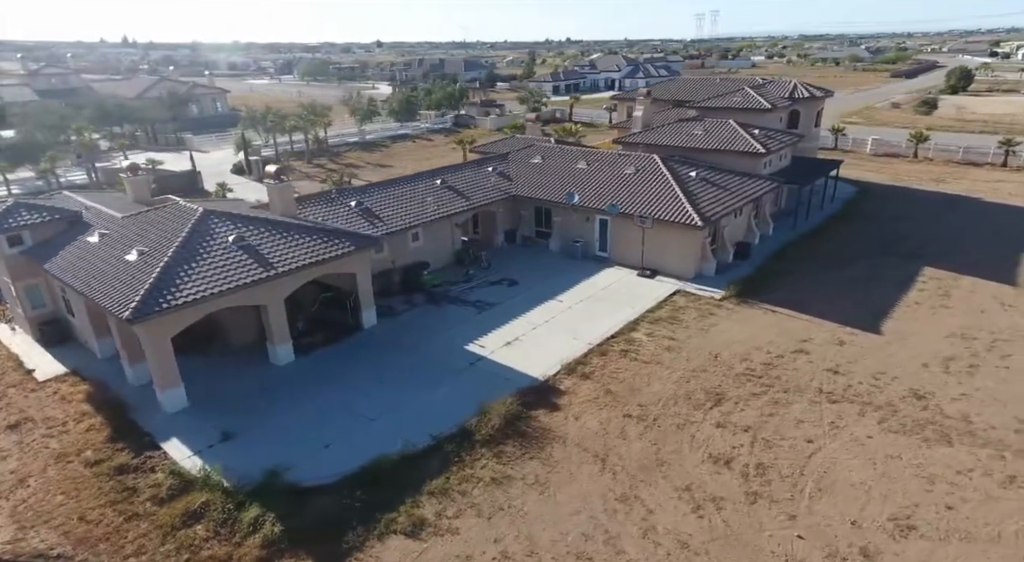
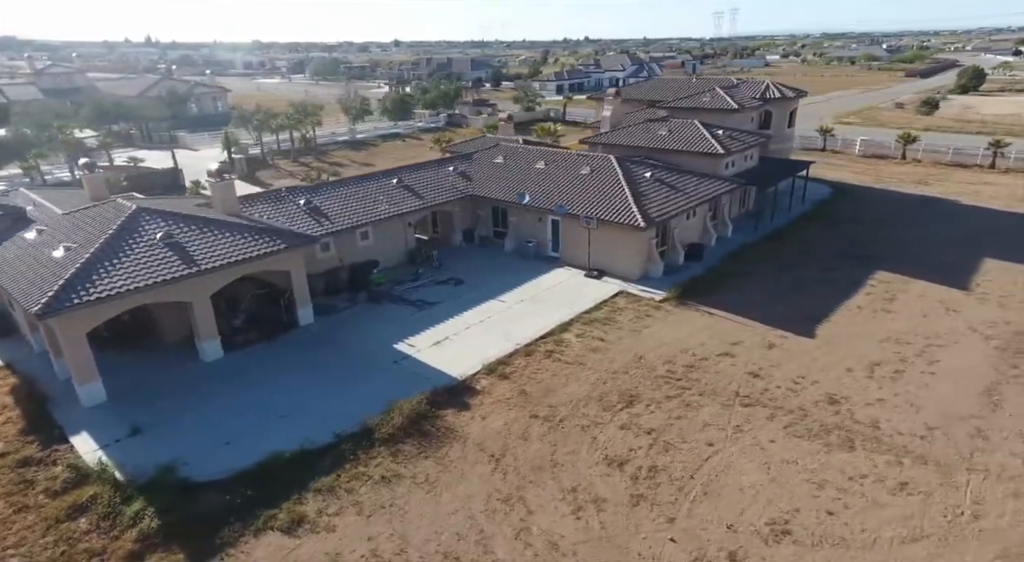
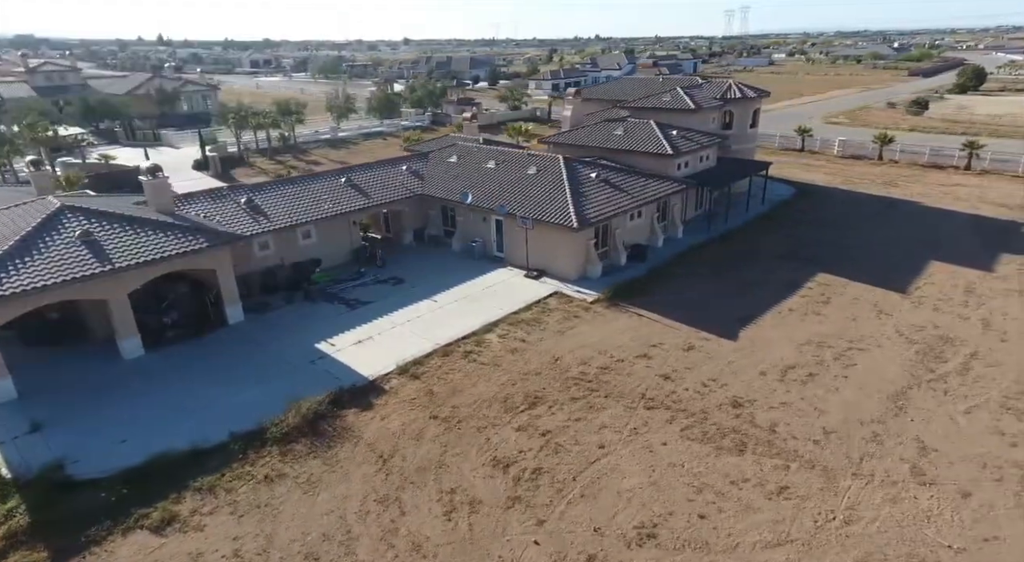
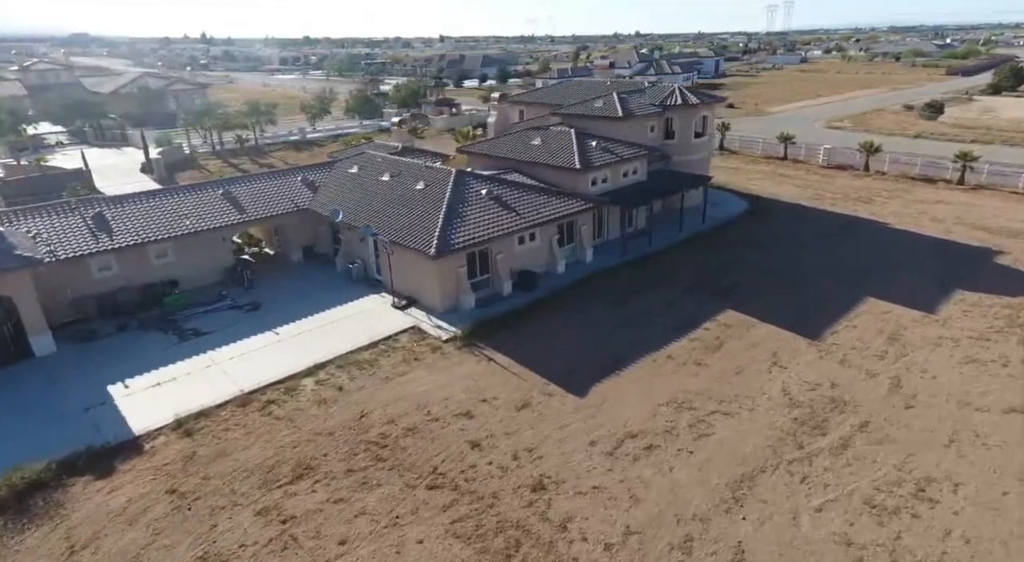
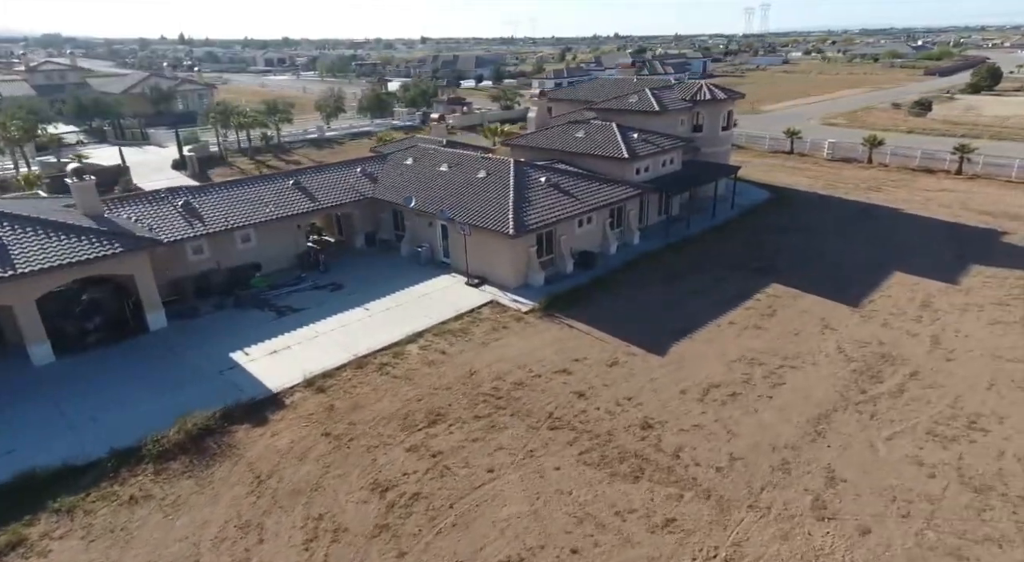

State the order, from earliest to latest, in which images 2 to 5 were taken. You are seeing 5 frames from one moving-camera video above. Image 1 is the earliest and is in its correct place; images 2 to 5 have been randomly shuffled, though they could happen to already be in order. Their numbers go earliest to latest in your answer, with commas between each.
2, 3, 5, 4
